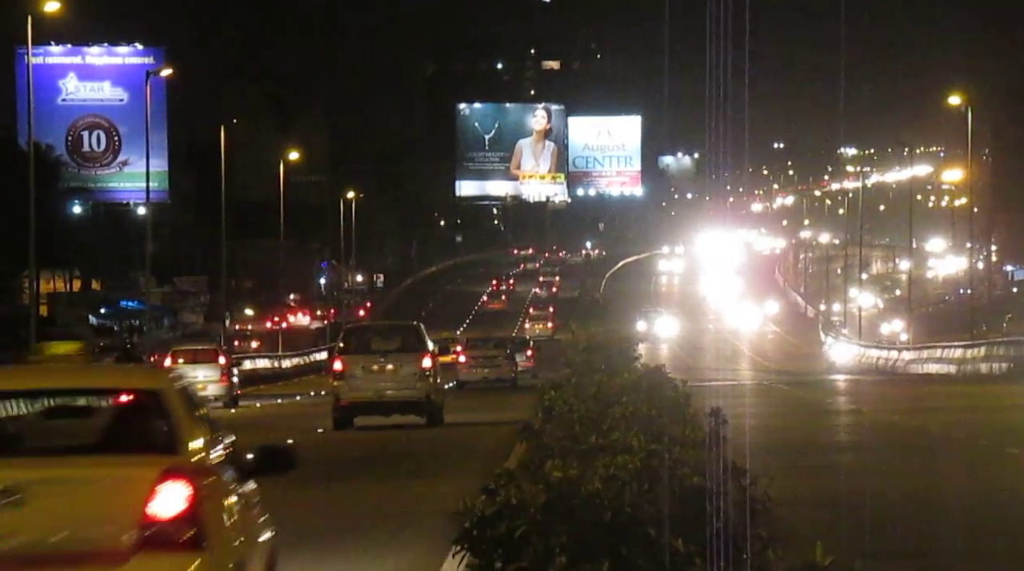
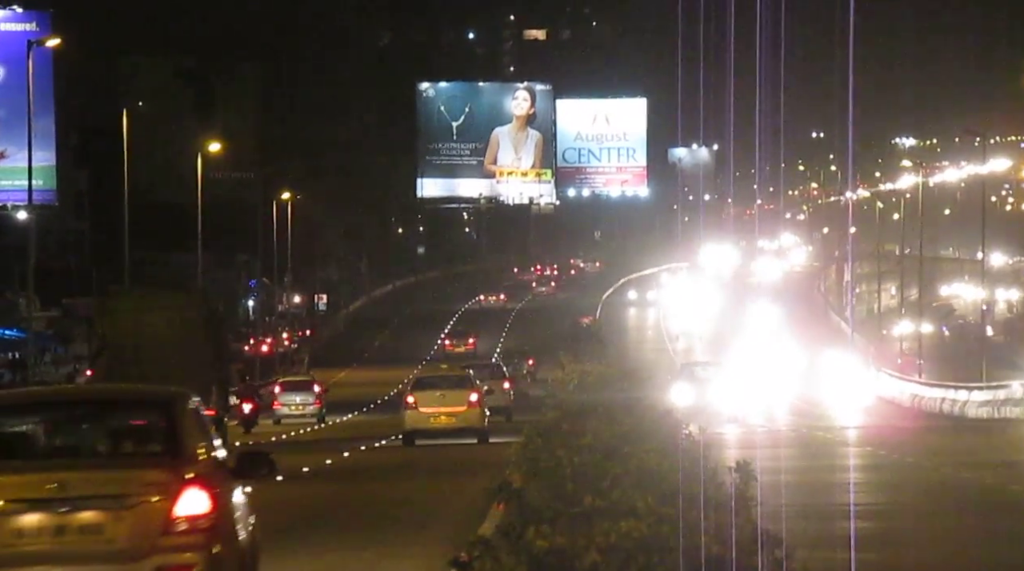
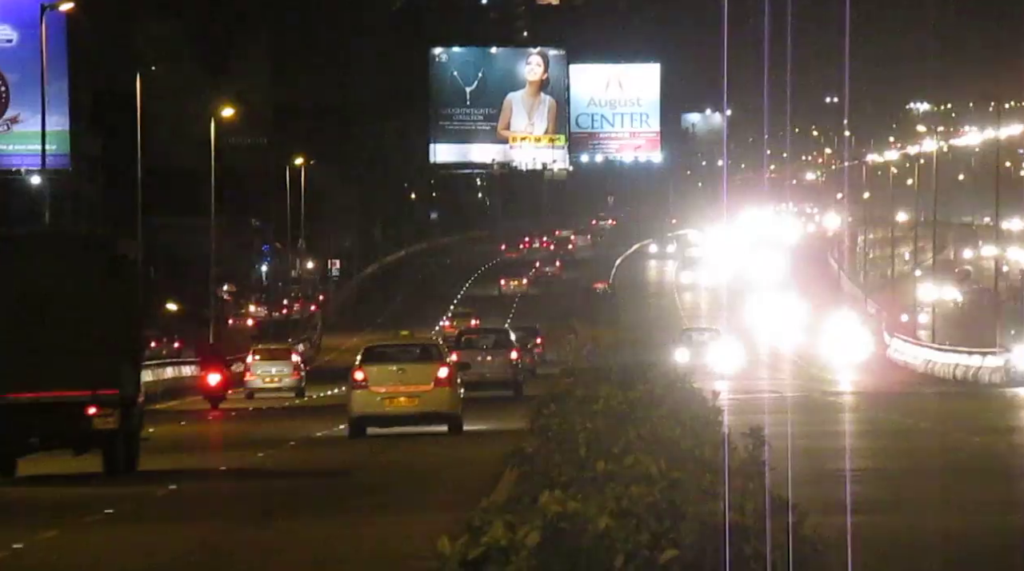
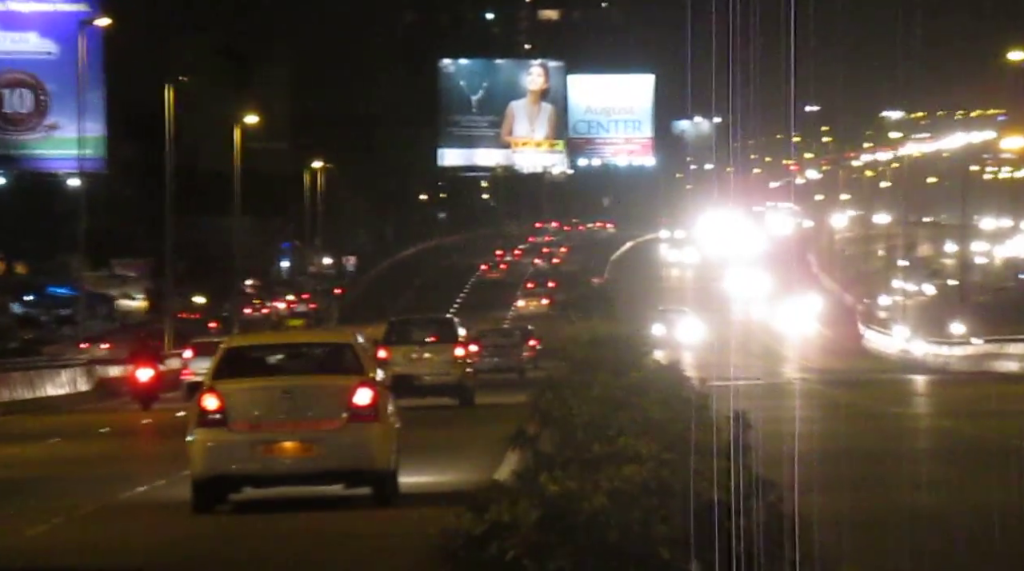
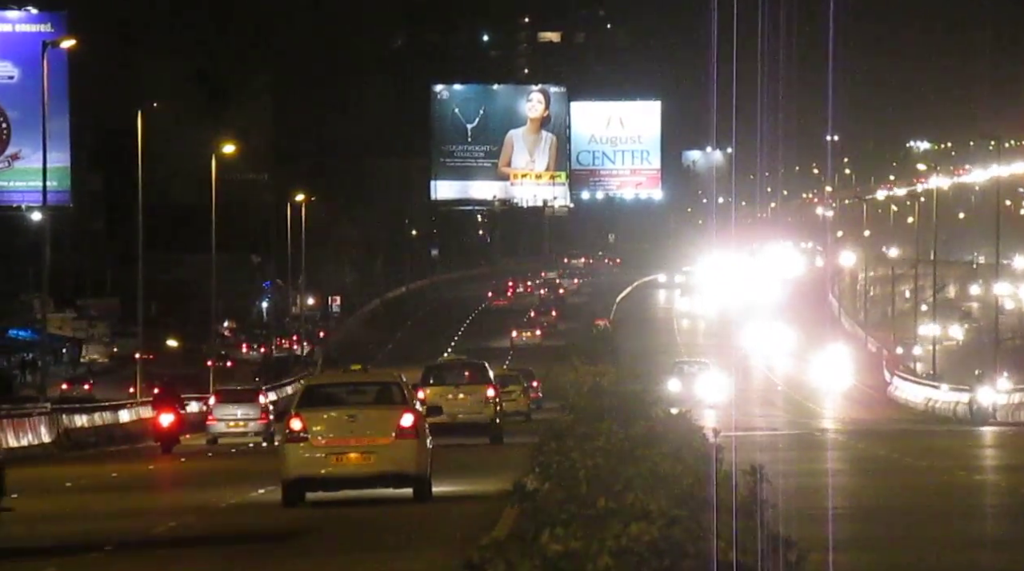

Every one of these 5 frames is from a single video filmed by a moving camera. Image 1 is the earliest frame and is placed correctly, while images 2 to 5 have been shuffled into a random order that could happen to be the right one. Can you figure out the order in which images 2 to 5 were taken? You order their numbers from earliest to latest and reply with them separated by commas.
4, 5, 3, 2
